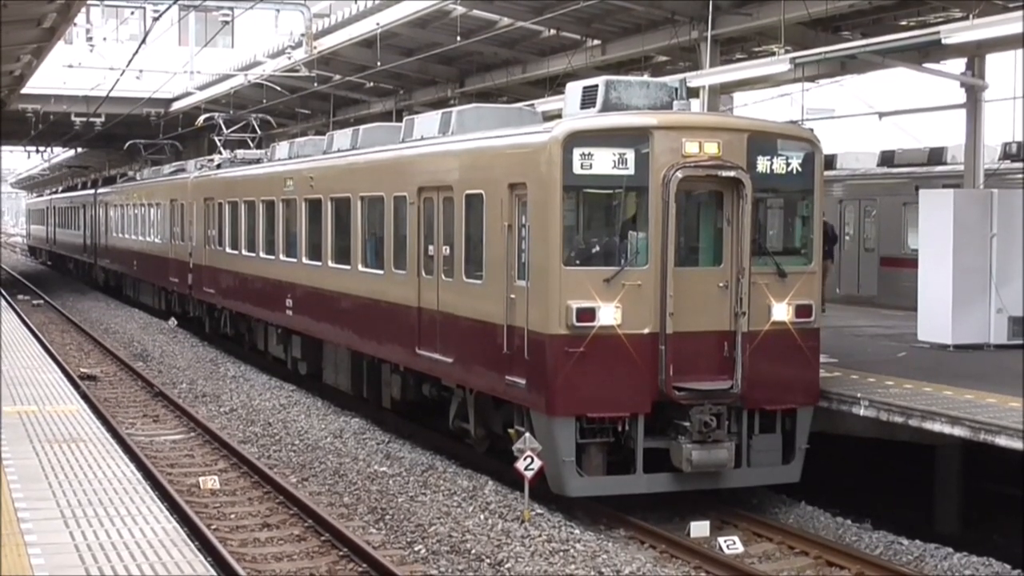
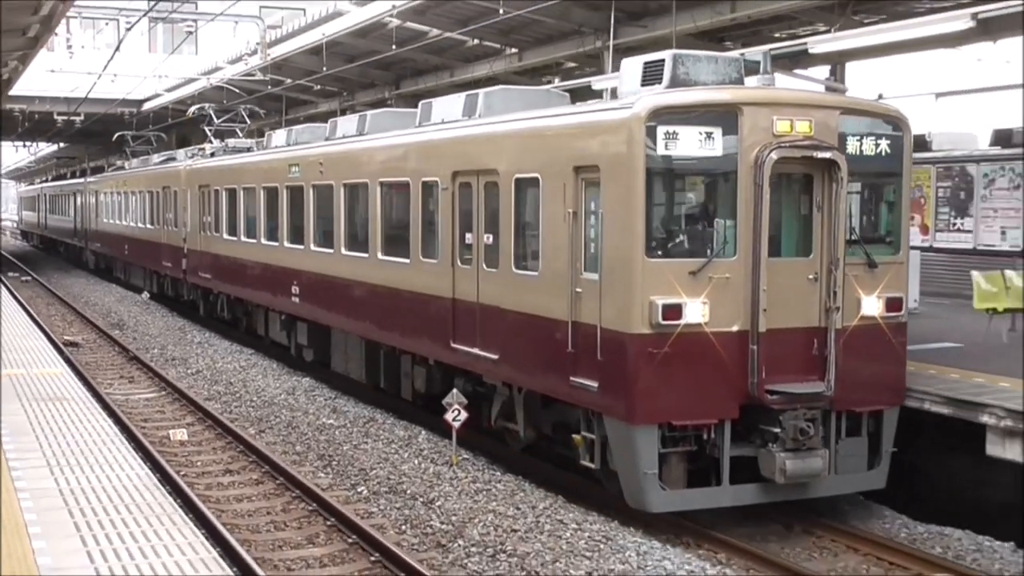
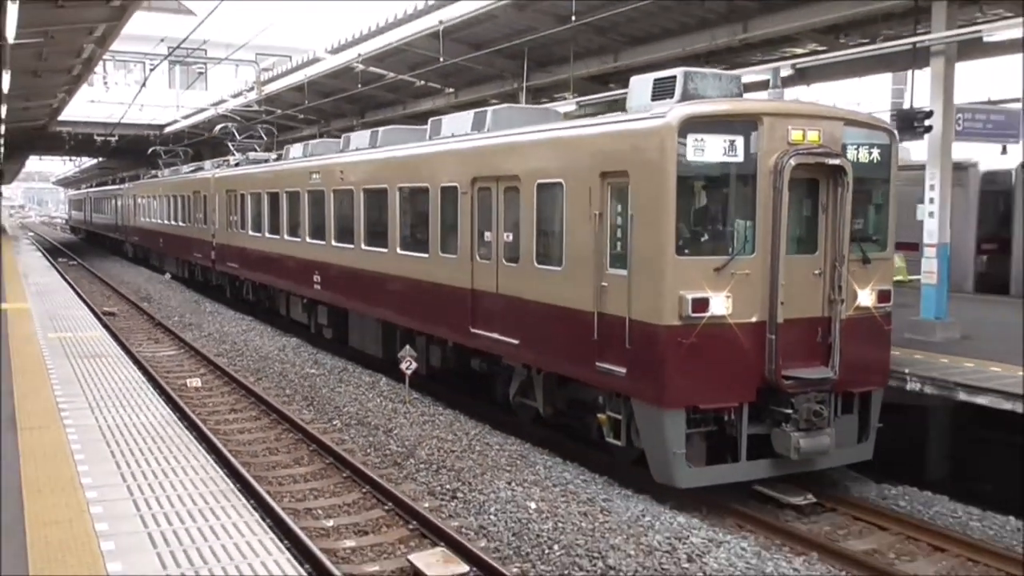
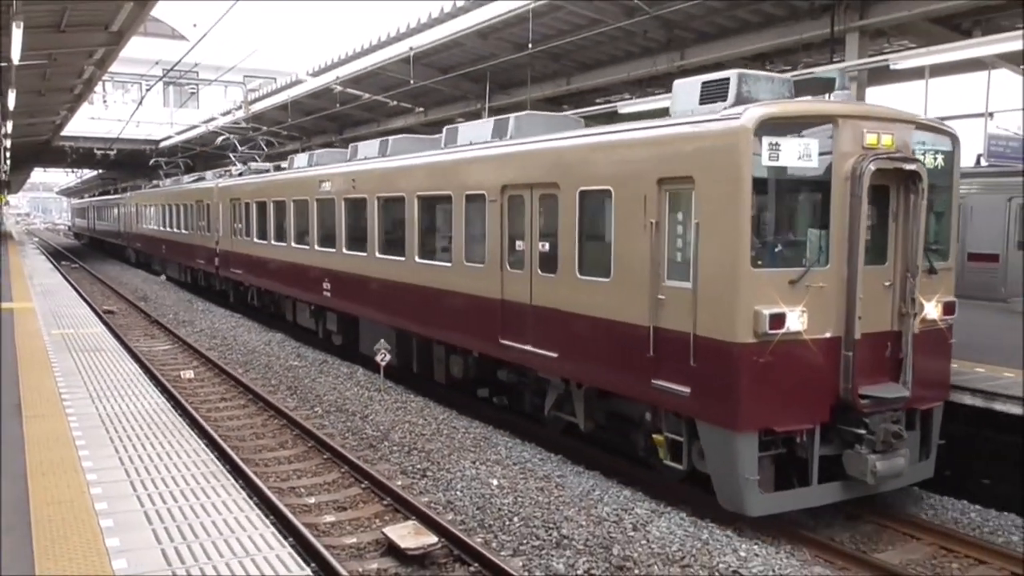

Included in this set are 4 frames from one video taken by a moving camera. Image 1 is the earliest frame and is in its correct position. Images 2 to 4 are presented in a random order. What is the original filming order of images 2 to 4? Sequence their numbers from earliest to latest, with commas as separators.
2, 3, 4
